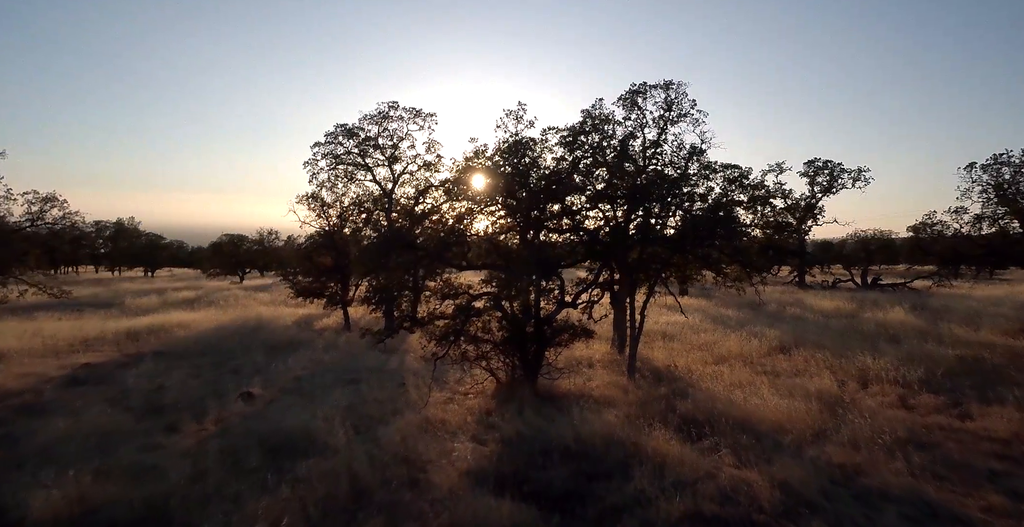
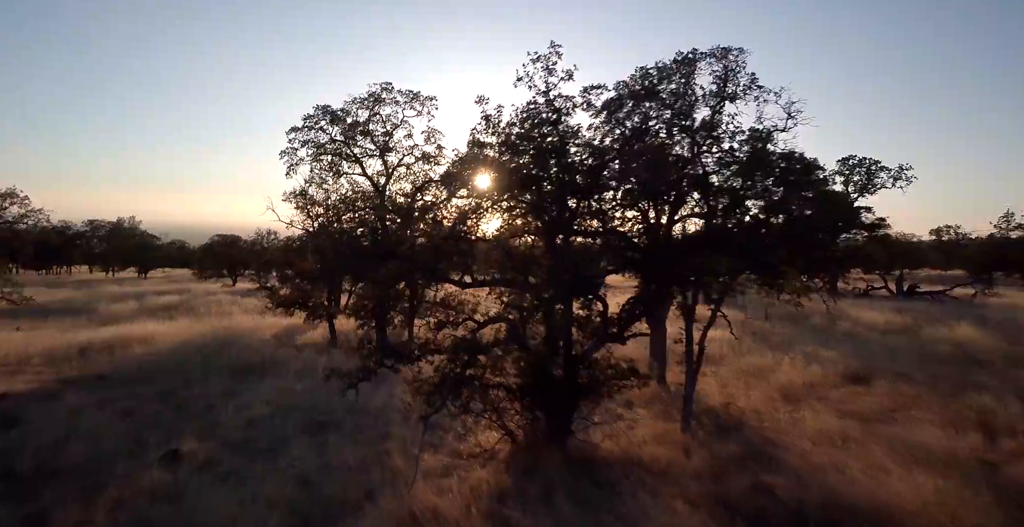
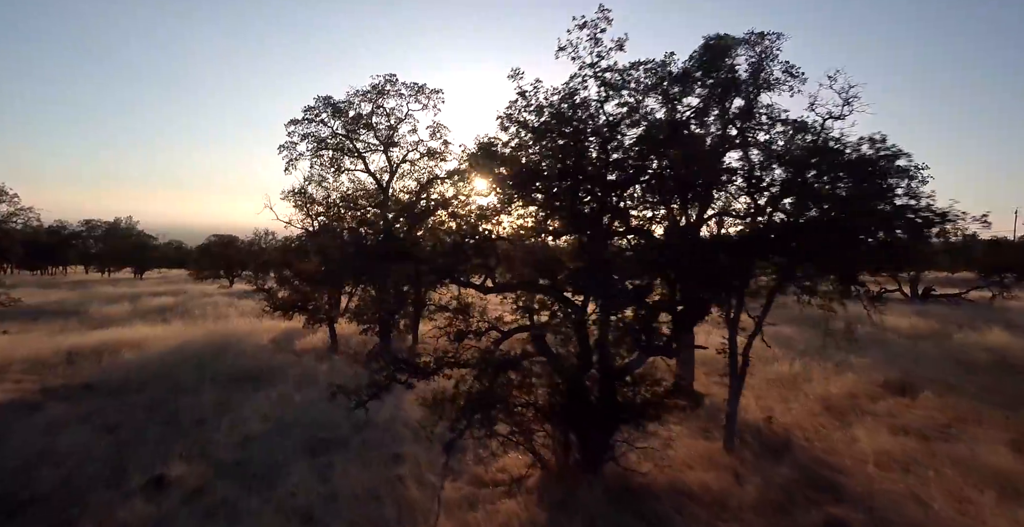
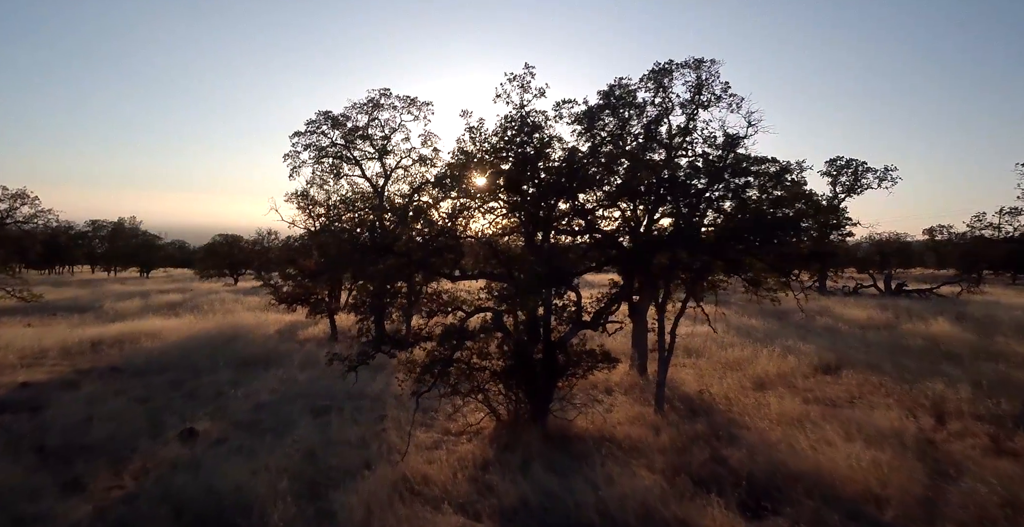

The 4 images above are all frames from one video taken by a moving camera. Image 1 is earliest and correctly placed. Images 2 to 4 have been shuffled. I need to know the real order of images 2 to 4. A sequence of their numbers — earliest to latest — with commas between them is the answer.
4, 2, 3
